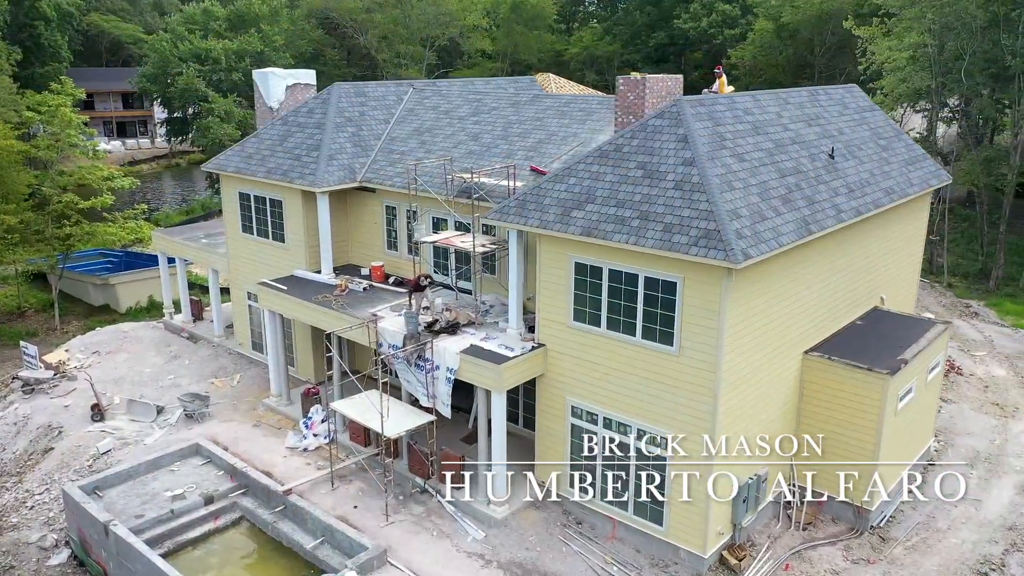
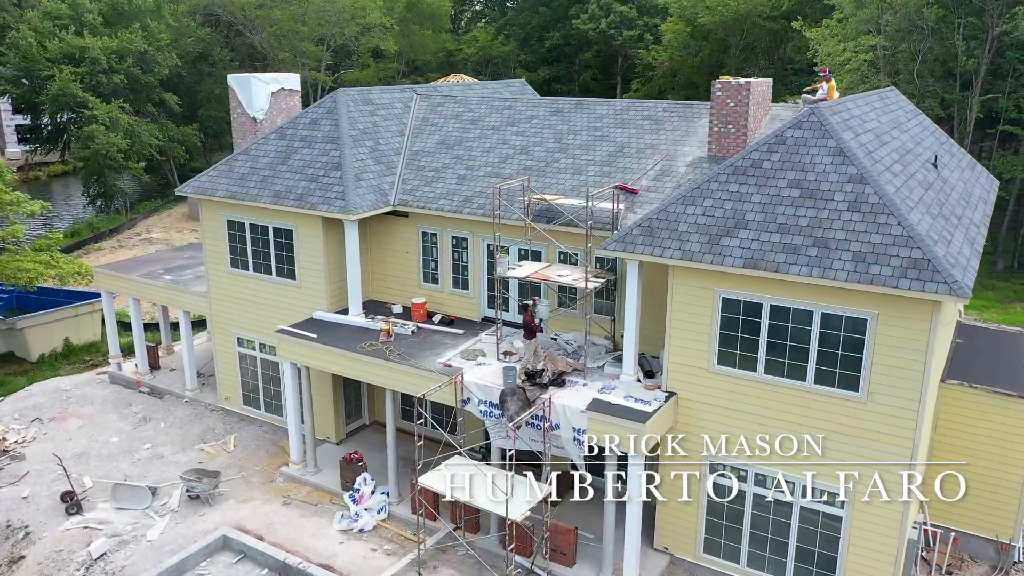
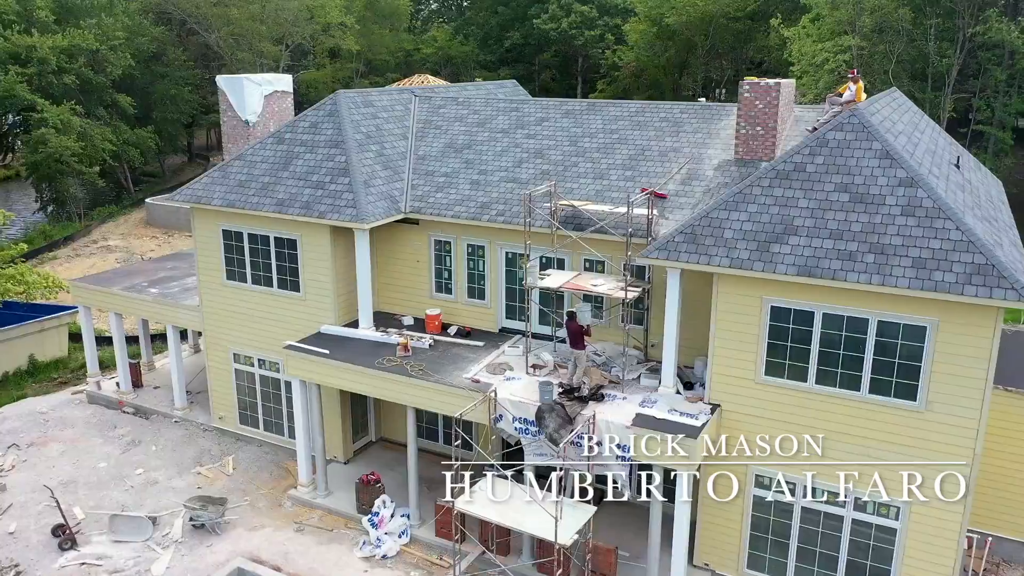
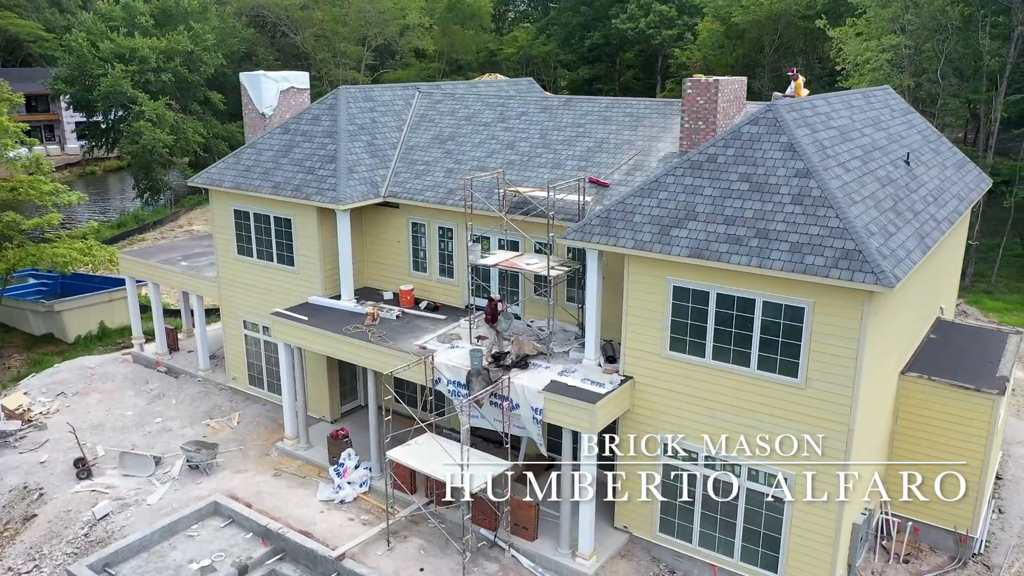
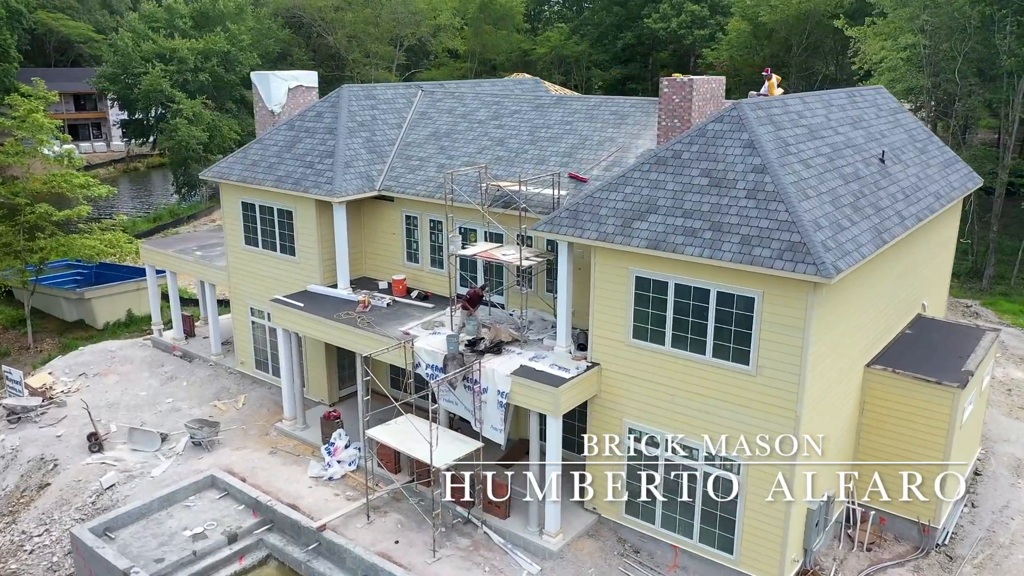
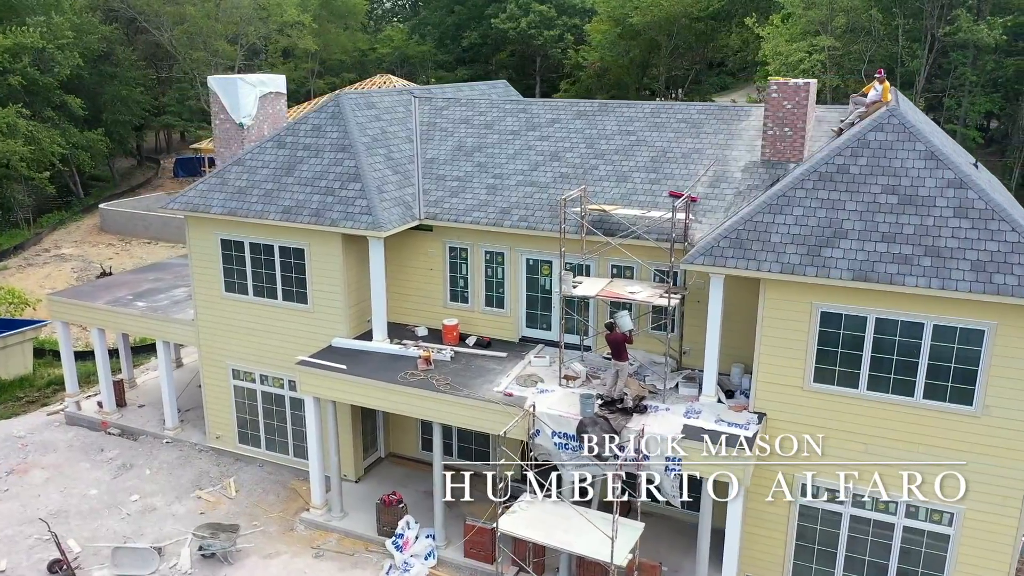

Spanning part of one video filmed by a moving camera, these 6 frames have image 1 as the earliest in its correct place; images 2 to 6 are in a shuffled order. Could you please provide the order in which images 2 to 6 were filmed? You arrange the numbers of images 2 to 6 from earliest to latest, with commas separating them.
5, 4, 2, 3, 6
